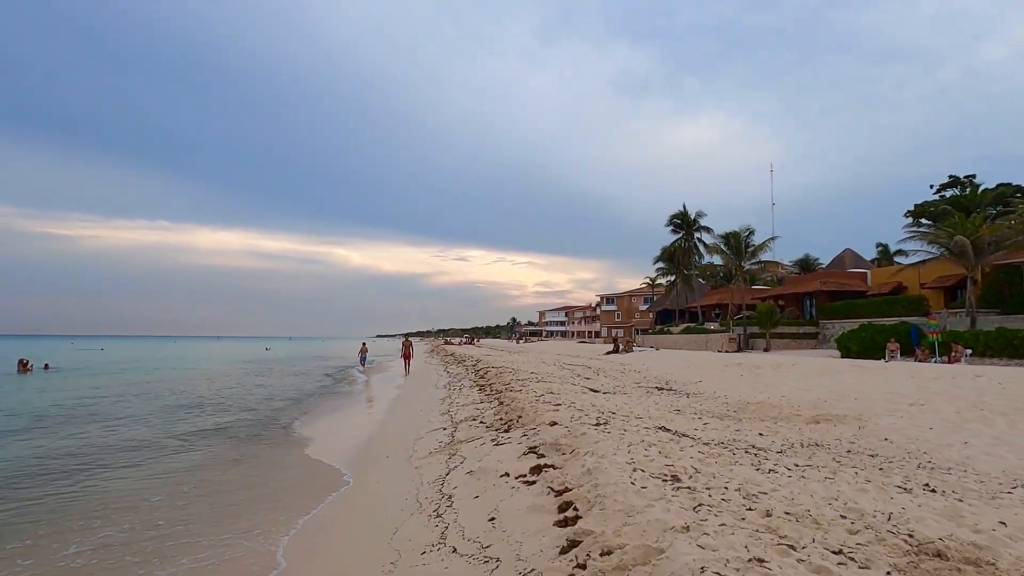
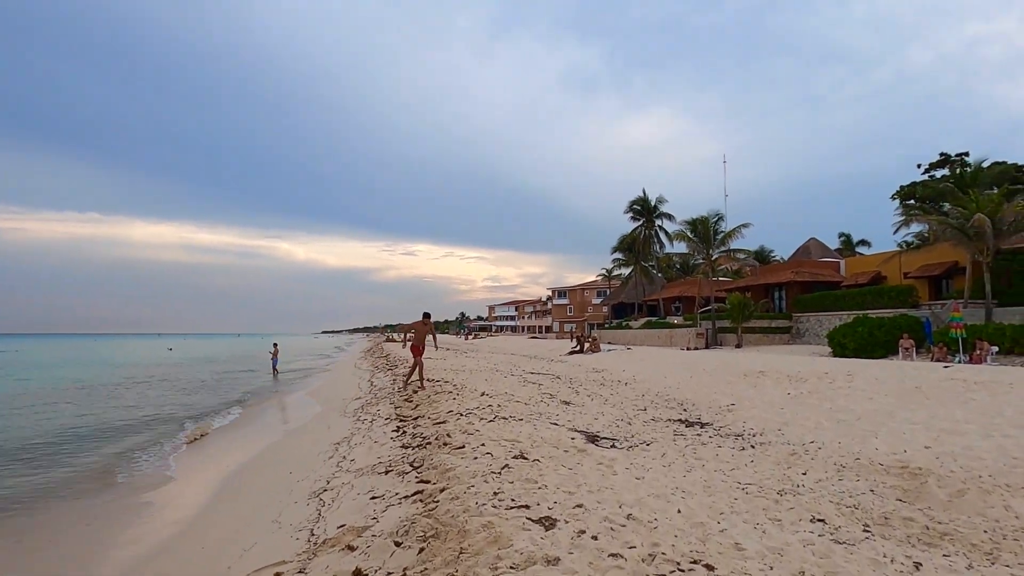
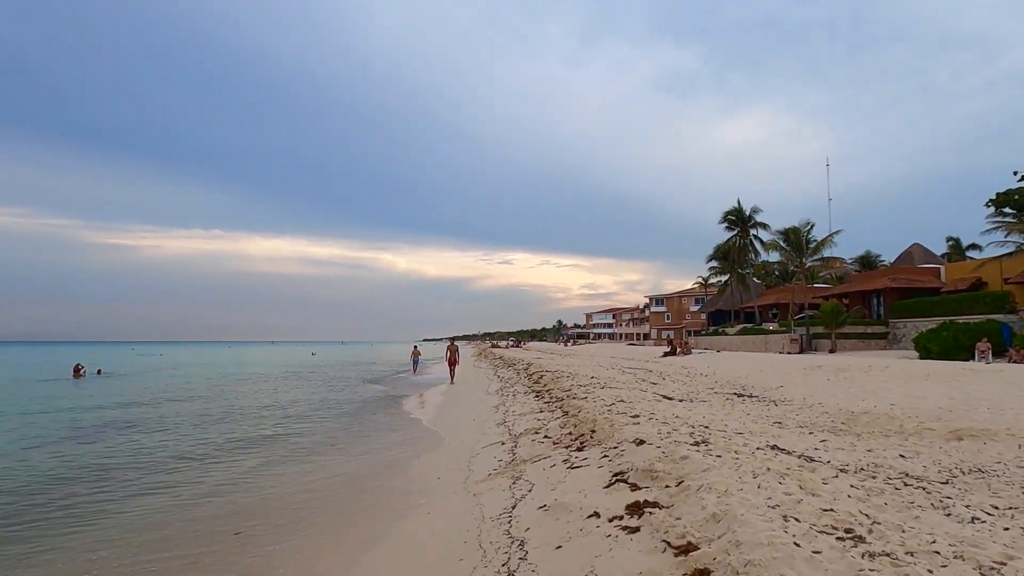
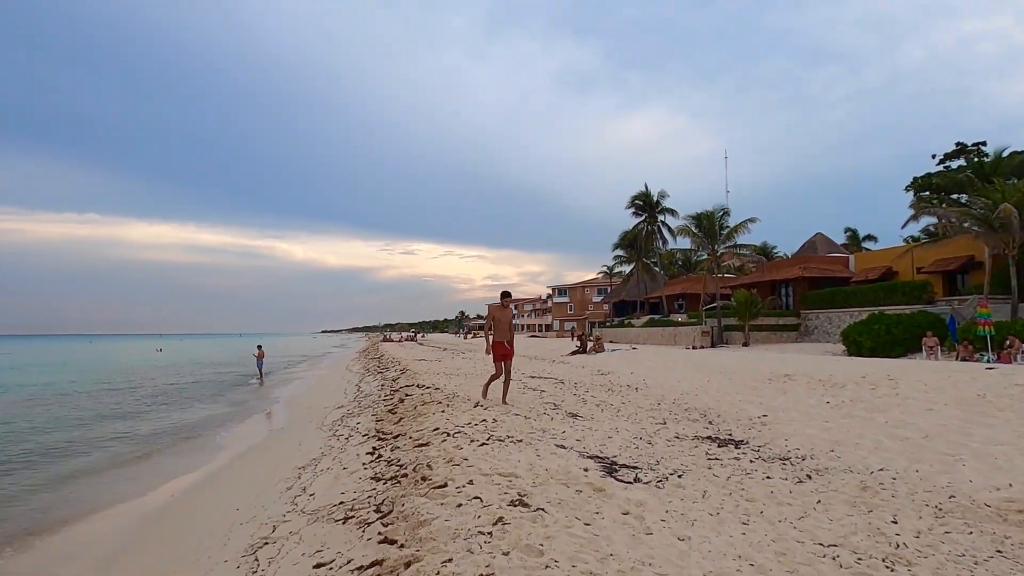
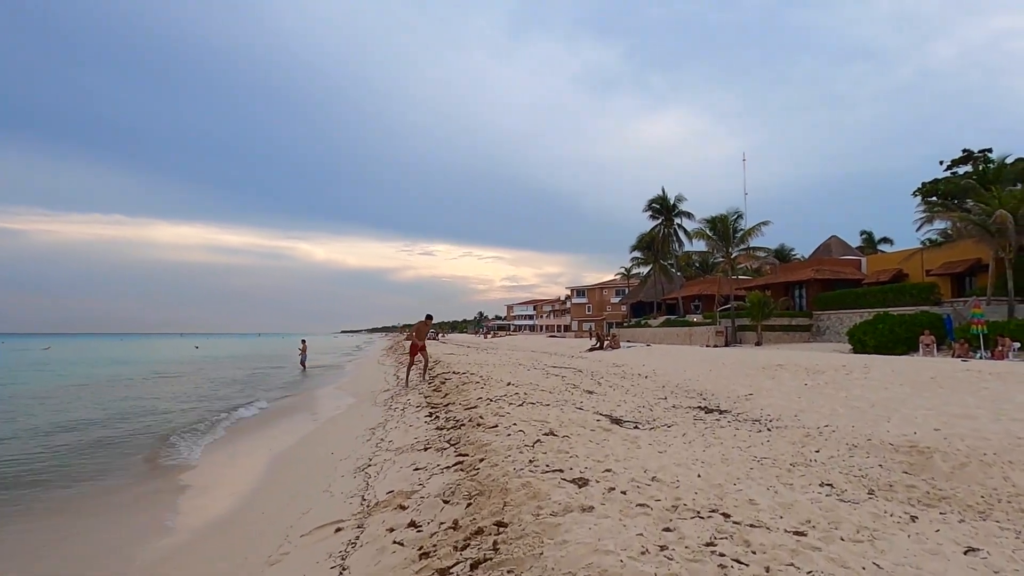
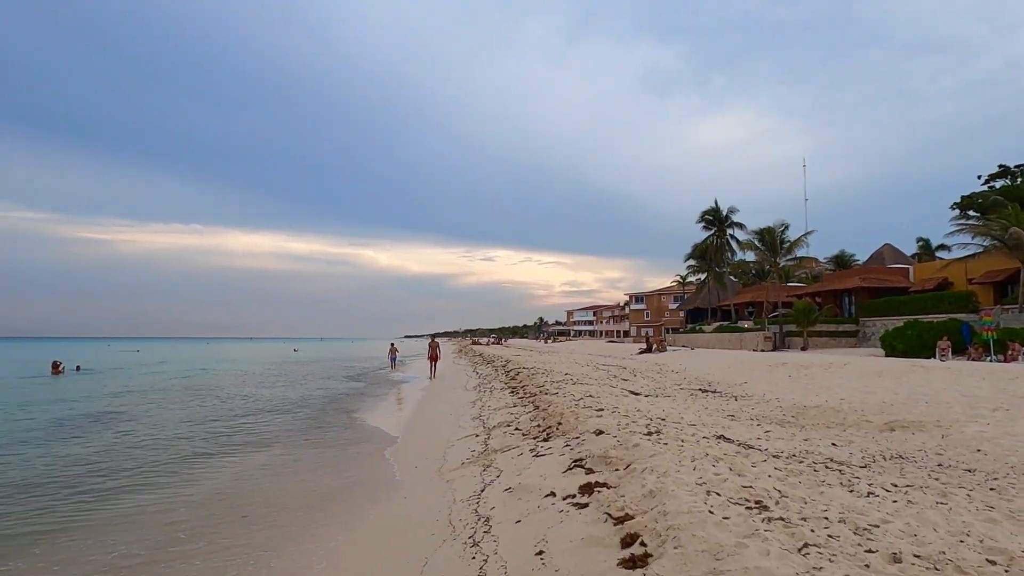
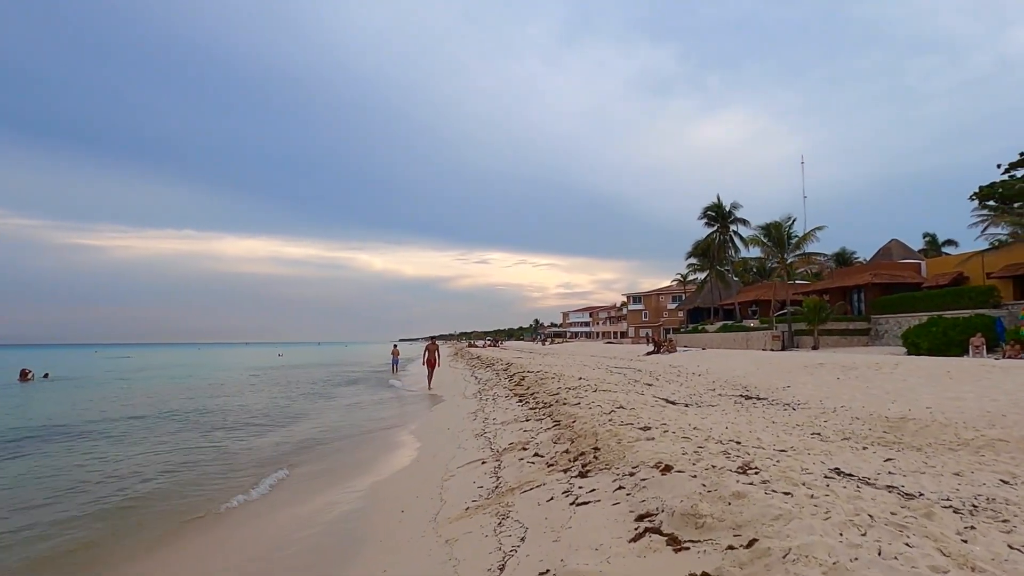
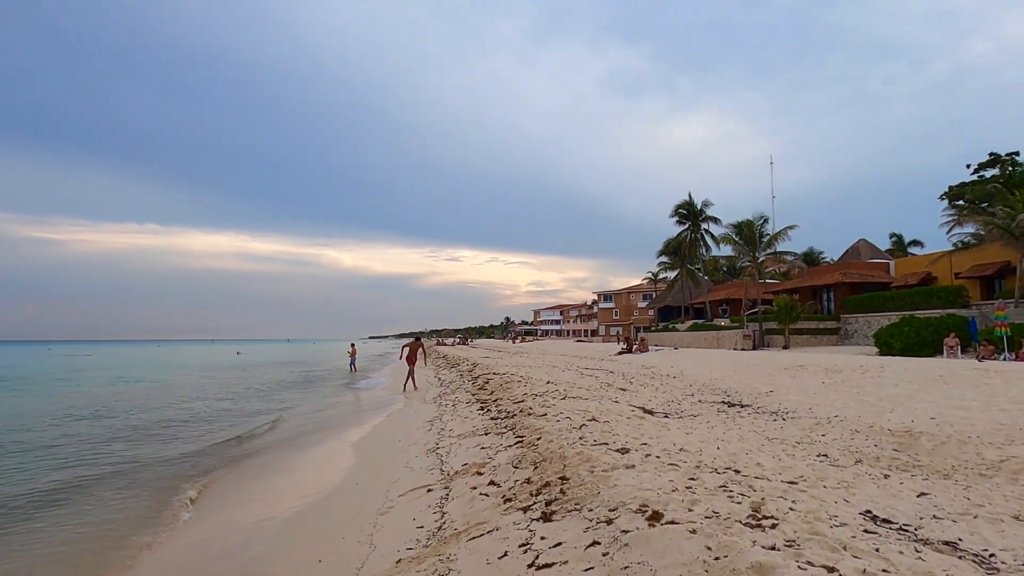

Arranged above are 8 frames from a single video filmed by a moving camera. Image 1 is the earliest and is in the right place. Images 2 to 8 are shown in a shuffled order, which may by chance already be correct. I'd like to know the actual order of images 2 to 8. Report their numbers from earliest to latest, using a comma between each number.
6, 3, 7, 8, 5, 2, 4
